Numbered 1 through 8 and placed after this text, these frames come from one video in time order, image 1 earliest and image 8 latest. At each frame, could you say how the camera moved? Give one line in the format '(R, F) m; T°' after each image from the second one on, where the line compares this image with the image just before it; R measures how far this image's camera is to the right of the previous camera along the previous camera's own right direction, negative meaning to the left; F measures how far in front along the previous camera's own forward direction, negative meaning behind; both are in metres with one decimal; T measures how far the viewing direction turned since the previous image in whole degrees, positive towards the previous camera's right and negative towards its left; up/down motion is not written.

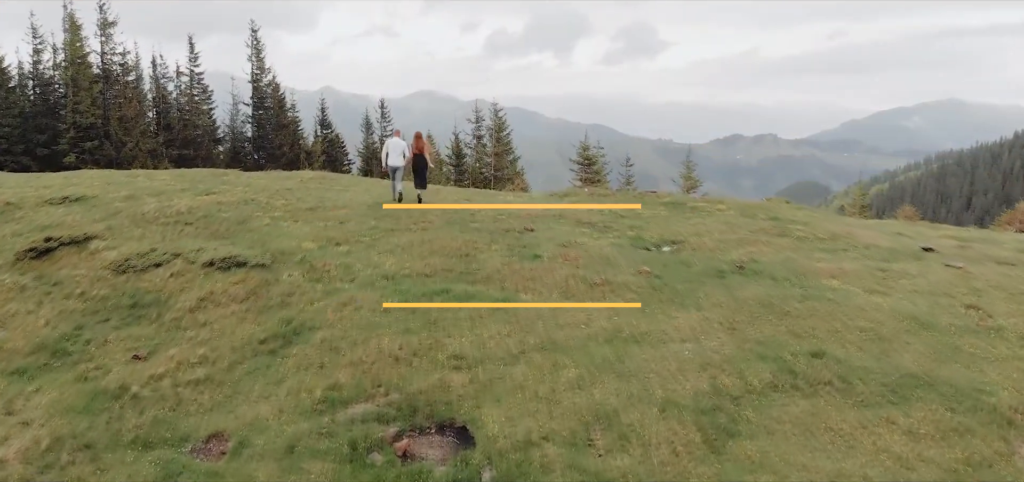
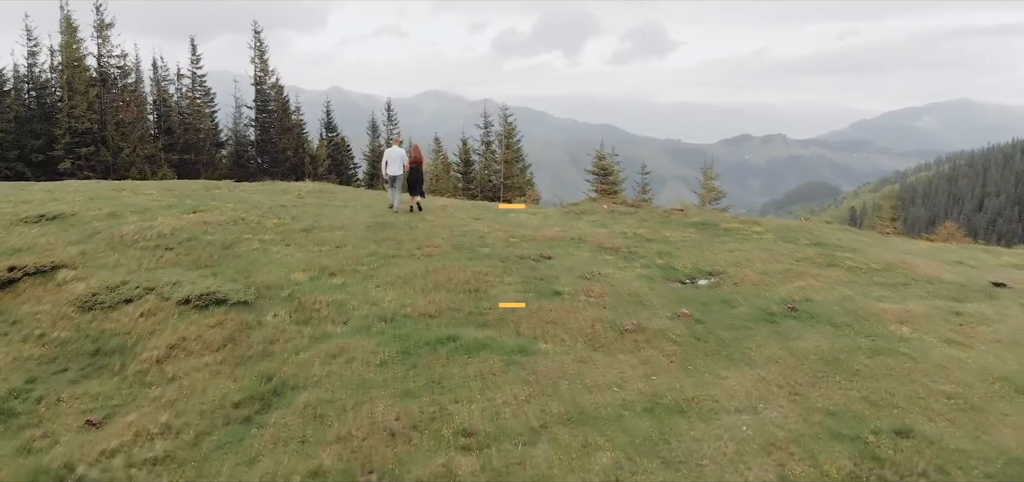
(-0.1, +1.9) m; -1°
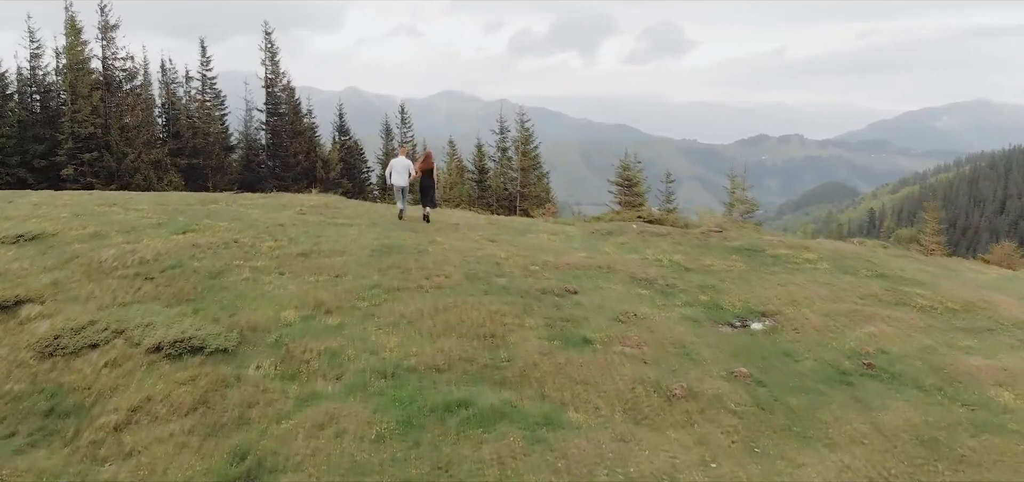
(-0.1, +2.0) m; -1°
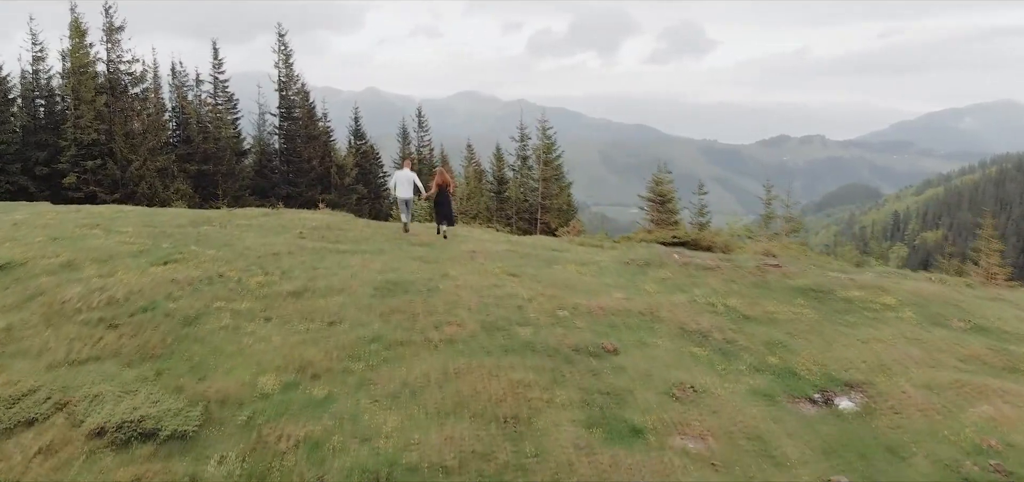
(-0.1, +2.4) m; -1°
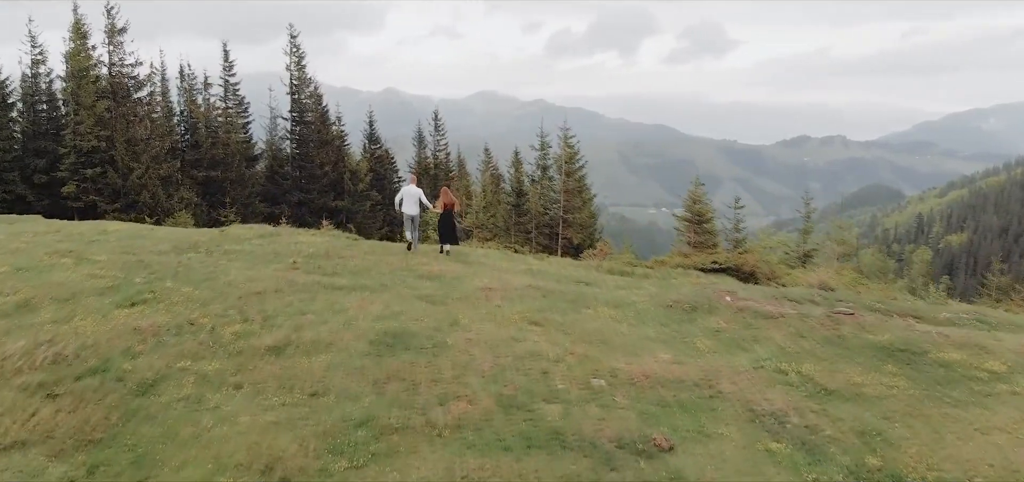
(-0.1, +2.5) m; -1°
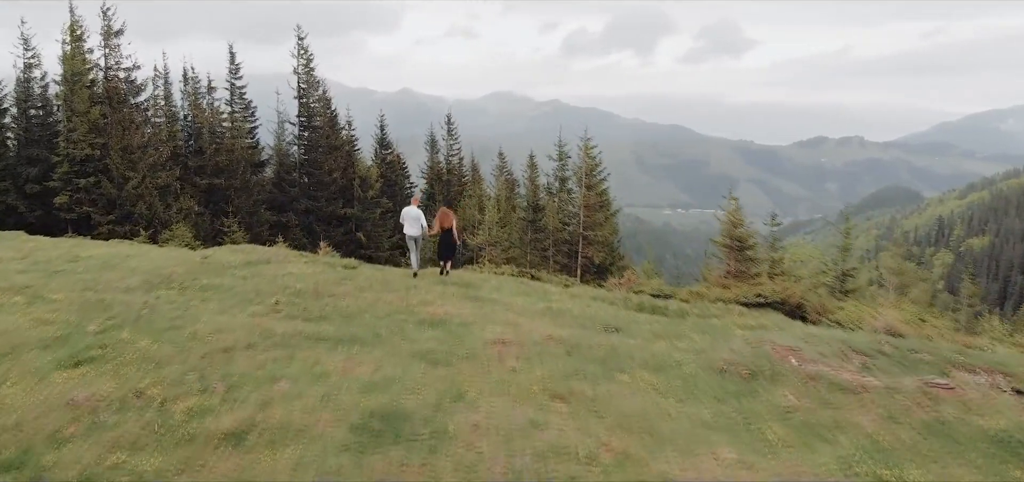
(-0.1, +2.6) m; -1°
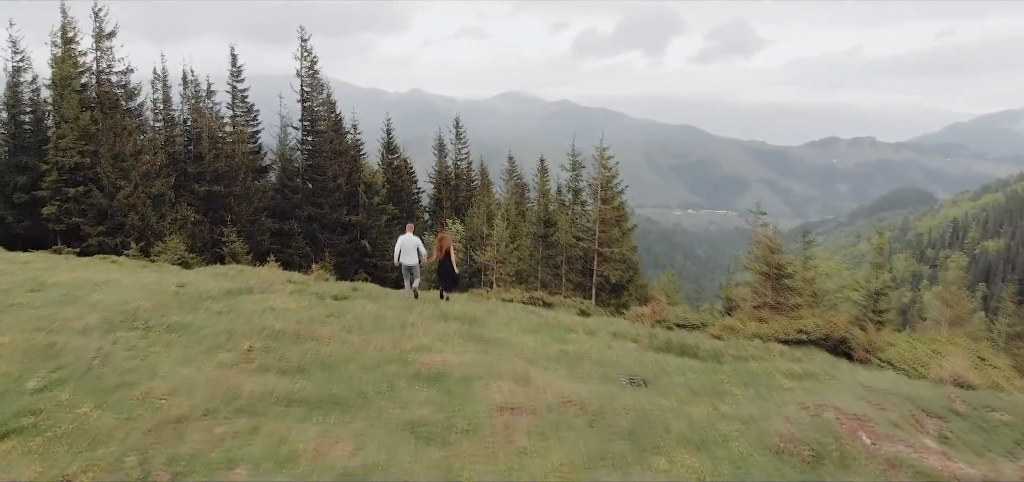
(0.0, +2.2) m; -1°
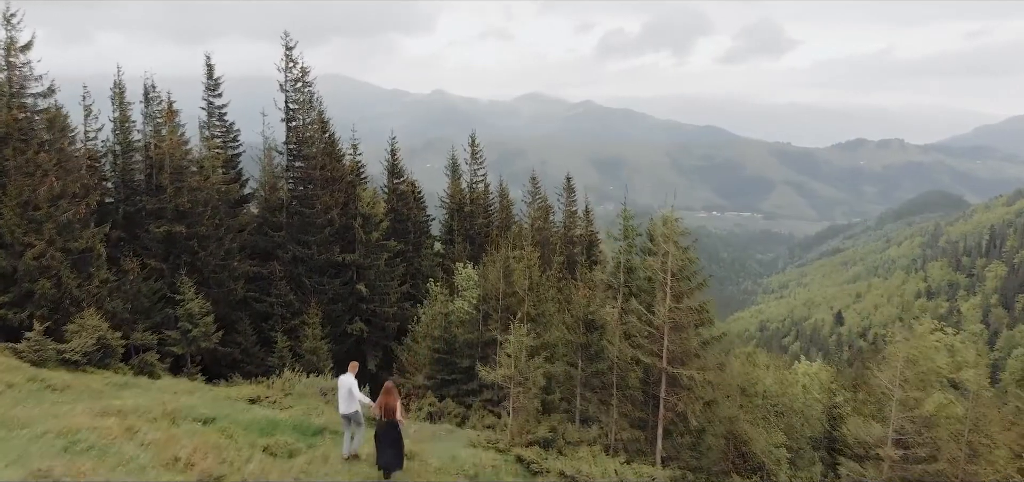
(-0.1, +9.7) m; -1°
